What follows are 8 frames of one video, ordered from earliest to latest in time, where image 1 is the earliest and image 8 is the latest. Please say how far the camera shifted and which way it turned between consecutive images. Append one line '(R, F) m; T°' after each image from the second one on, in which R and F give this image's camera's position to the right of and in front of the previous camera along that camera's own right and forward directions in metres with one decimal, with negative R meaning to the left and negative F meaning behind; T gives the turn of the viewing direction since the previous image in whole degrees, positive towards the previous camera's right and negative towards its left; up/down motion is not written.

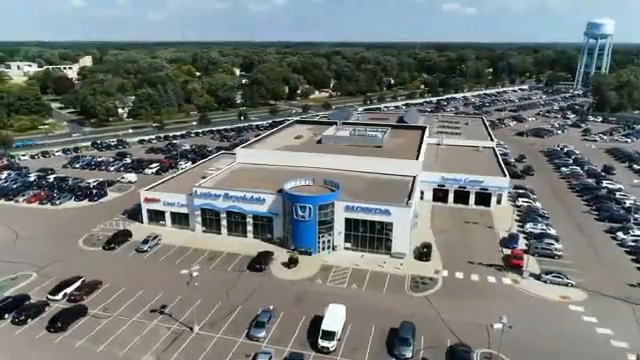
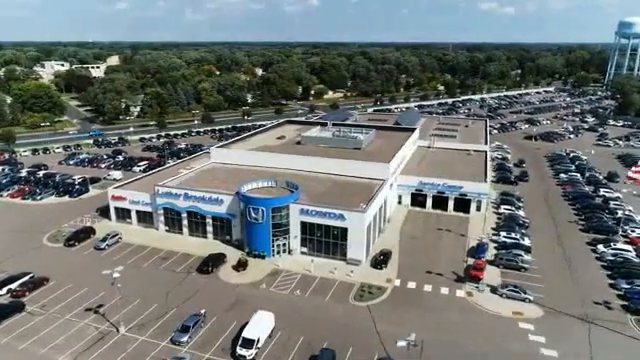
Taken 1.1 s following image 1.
(+6.9, +1.4) m; -4°
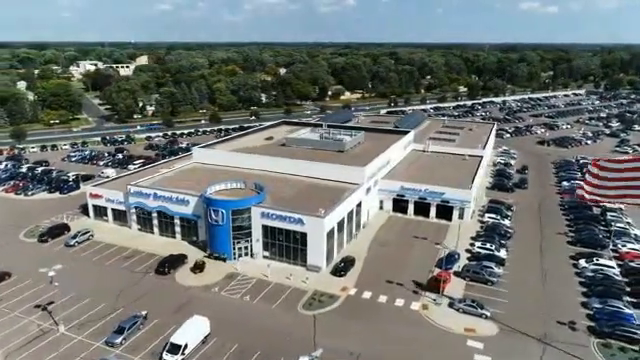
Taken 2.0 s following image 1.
(+6.2, +1.2) m; -4°
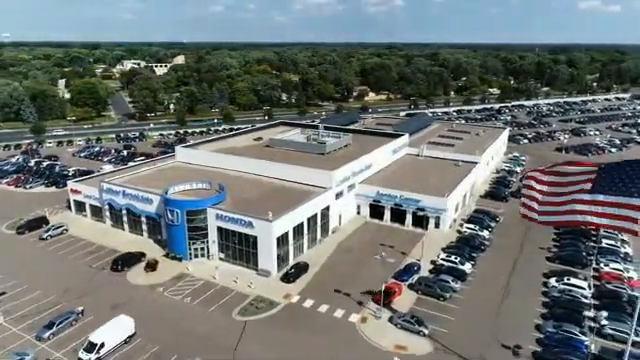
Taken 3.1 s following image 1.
(+7.6, +1.3) m; -5°
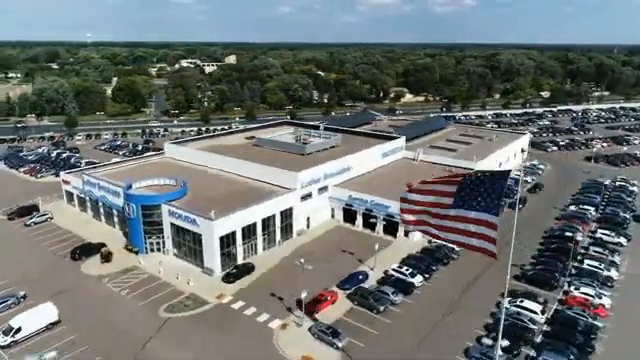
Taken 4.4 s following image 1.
(+9.4, +1.5) m; -7°
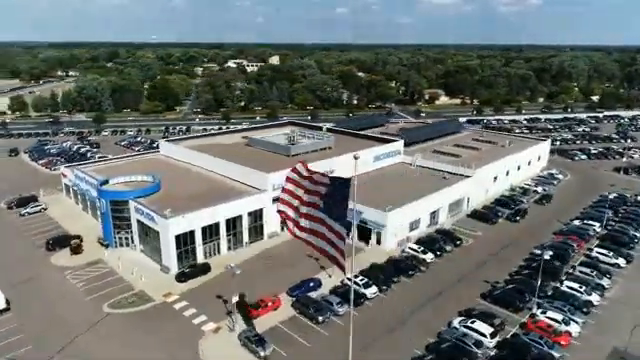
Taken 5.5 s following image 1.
(+7.7, +1.6) m; -7°
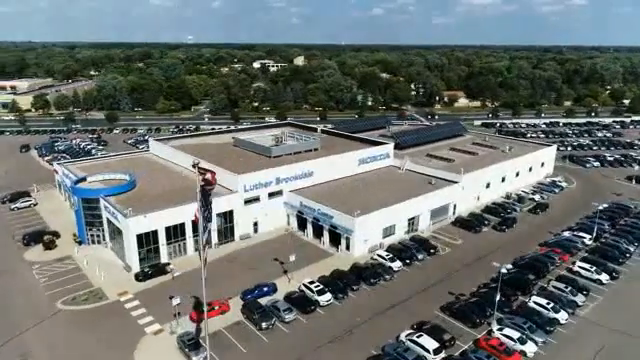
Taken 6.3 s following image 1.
(+5.8, +1.1) m; -4°
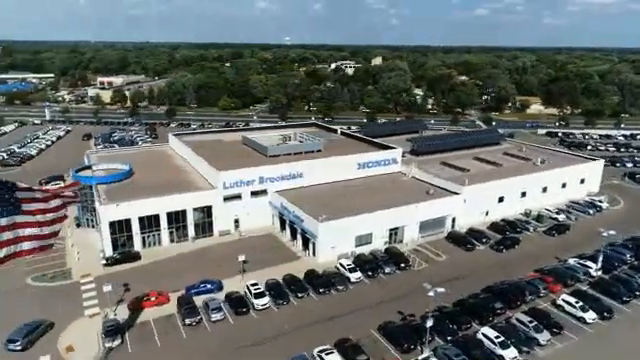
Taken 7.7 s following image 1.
(+10.5, +2.1) m; -11°
